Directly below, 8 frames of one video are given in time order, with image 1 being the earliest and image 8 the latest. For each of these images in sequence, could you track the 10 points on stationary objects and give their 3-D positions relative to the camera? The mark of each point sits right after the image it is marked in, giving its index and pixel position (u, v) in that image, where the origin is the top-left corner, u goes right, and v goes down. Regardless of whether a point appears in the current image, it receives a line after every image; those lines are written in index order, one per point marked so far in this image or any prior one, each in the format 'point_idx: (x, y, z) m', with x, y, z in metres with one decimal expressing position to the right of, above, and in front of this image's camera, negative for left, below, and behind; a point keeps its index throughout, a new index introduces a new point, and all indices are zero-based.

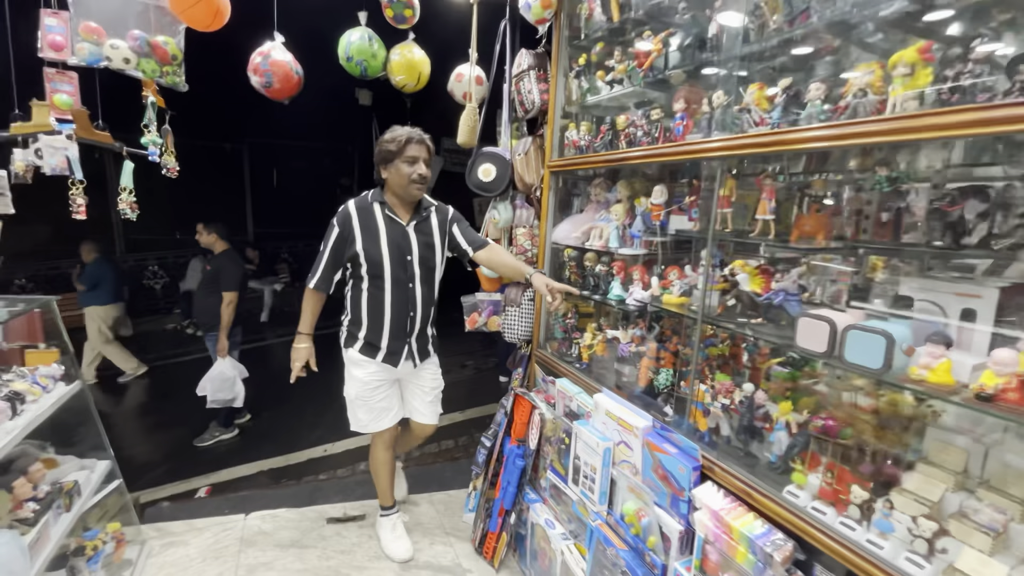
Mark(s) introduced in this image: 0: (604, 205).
0: (+0.5, +0.5, +2.6) m
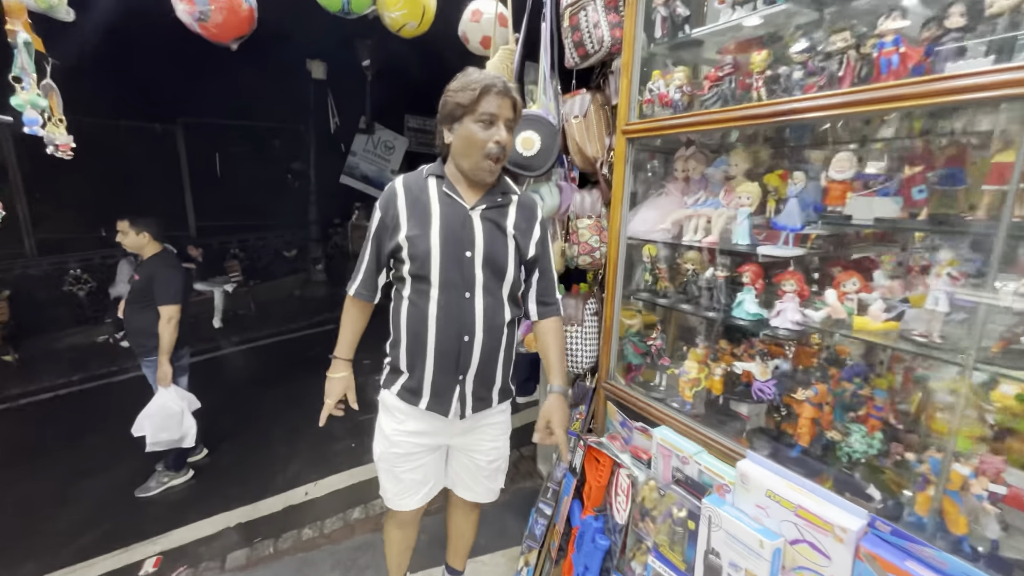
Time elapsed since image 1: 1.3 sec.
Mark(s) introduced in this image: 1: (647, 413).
0: (+0.8, +0.4, +1.9) m
1: (+0.5, -0.5, +1.9) m
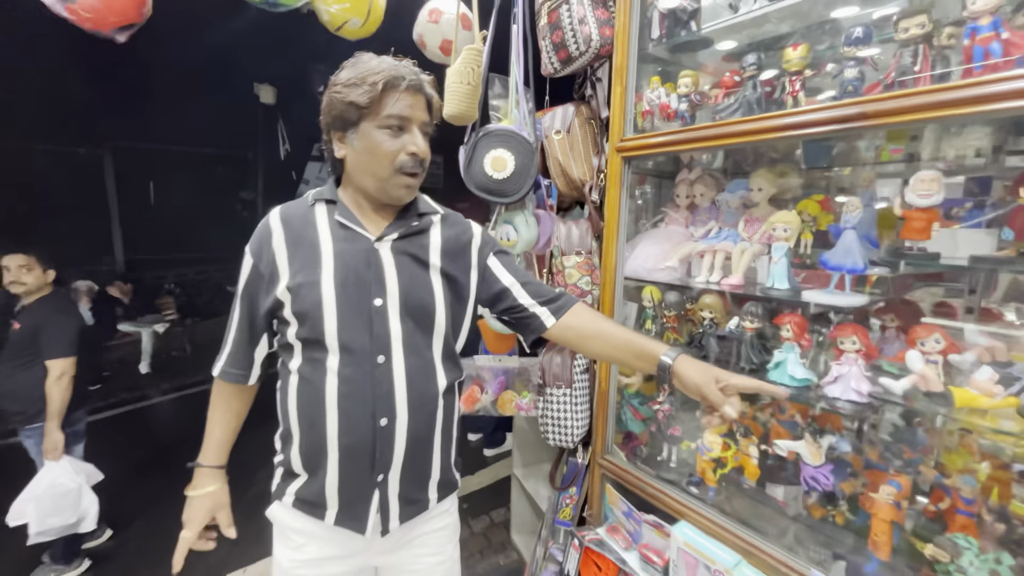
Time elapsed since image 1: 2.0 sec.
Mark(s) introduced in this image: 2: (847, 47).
0: (+0.7, +0.3, +1.5) m
1: (+0.4, -0.7, +1.5) m
2: (+0.8, +0.6, +1.1) m
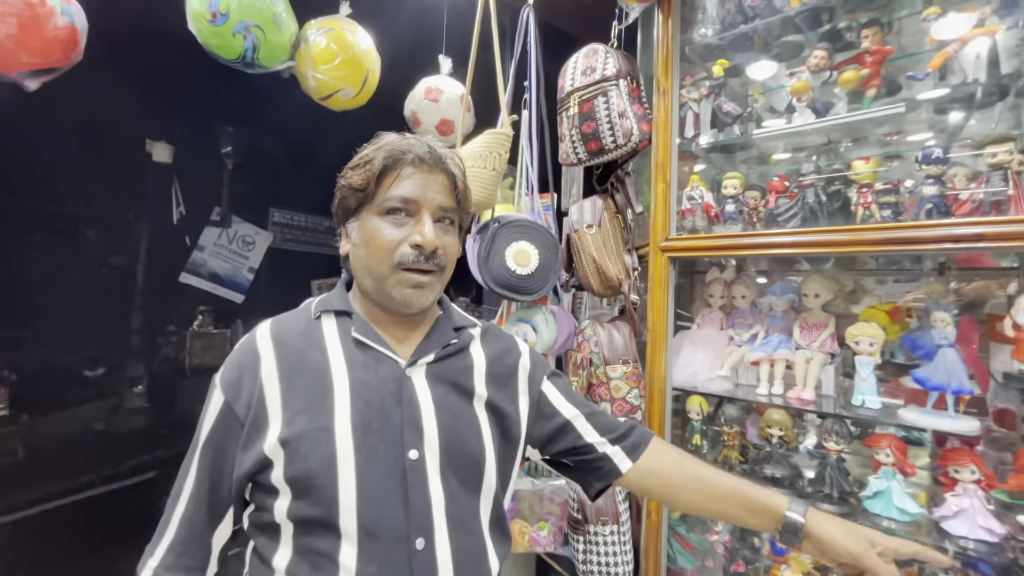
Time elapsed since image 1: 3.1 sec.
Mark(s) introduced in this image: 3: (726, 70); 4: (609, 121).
0: (+0.8, -0.1, +1.5) m
1: (+0.6, -1.0, +1.2) m
2: (+1.0, +0.3, +1.1) m
3: (+0.7, +0.7, +1.5) m
4: (+0.3, +0.5, +1.4) m
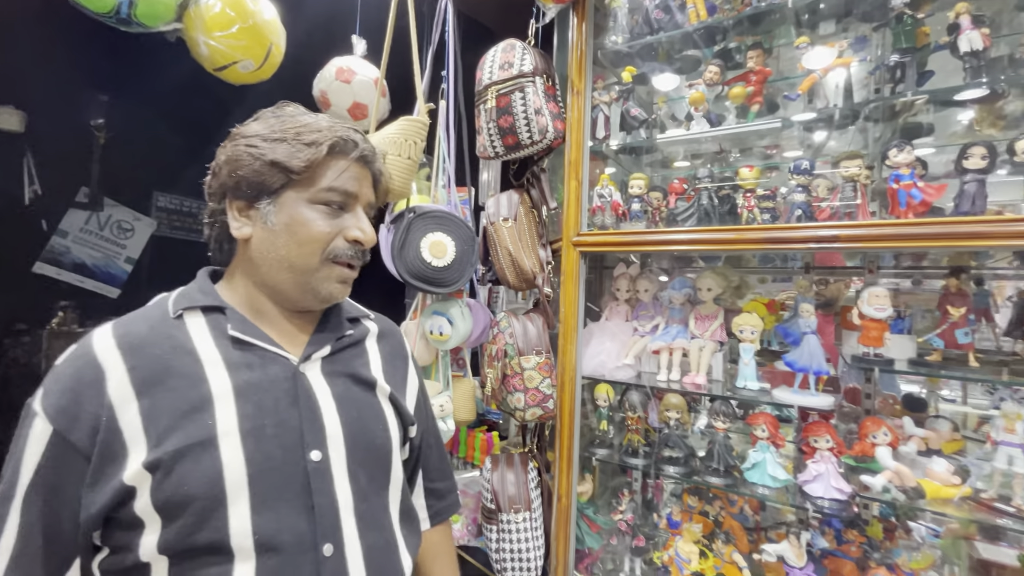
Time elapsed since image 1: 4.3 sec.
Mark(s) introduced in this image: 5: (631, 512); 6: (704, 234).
0: (+0.5, -0.1, +1.6) m
1: (+0.3, -1.0, +1.3) m
2: (+0.8, +0.3, +1.3) m
3: (+0.4, +0.7, +1.6) m
4: (0.0, +0.5, +1.5) m
5: (+0.4, -0.7, +1.5) m
6: (+0.5, +0.2, +1.3) m
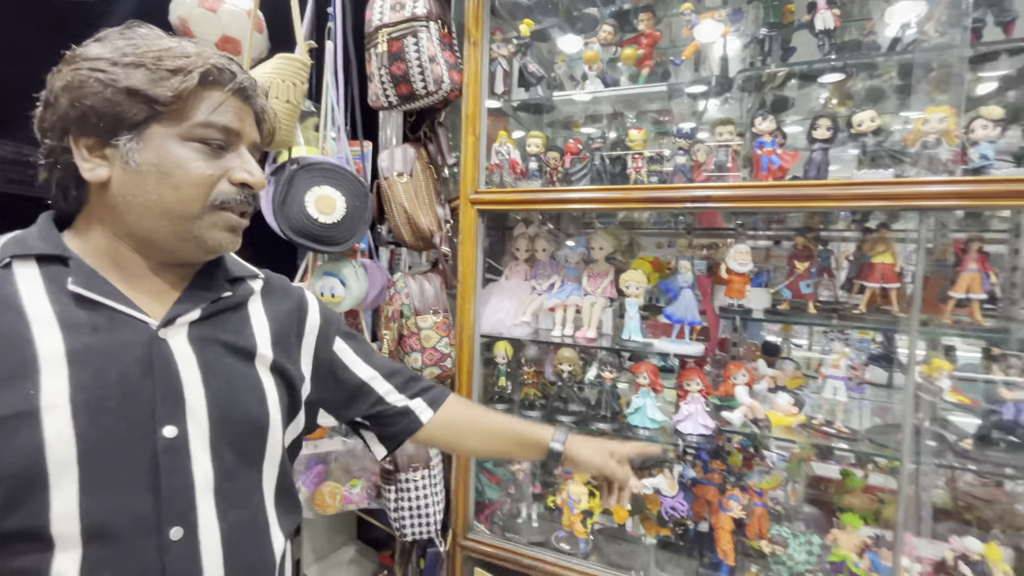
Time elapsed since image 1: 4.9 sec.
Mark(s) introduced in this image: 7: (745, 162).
0: (+0.1, +0.1, +1.6) m
1: (0.0, -0.9, +1.4) m
2: (+0.5, +0.4, +1.4) m
3: (+0.1, +0.9, +1.6) m
4: (-0.3, +0.7, +1.4) m
5: (+0.1, -0.6, +1.6) m
6: (+0.2, +0.3, +1.3) m
7: (+0.7, +0.4, +1.3) m
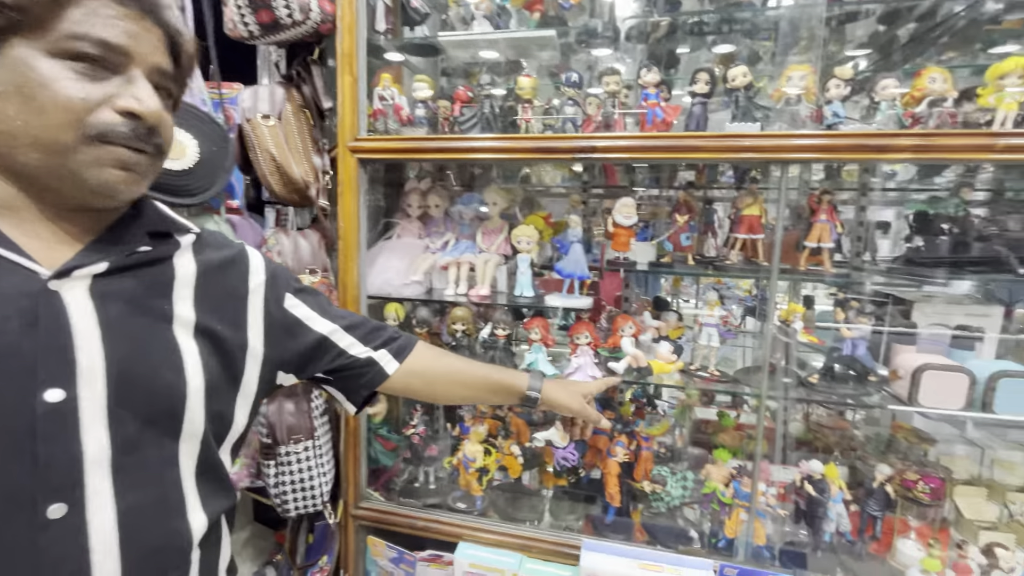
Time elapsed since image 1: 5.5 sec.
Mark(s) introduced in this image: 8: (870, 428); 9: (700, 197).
0: (-0.2, +0.2, +1.5) m
1: (-0.3, -0.7, +1.4) m
2: (+0.2, +0.6, +1.3) m
3: (-0.3, +1.0, +1.4) m
4: (-0.6, +0.8, +1.2) m
5: (-0.3, -0.5, +1.5) m
6: (-0.1, +0.4, +1.3) m
7: (+0.3, +0.5, +1.3) m
8: (+1.1, -0.4, +1.3) m
9: (+0.6, +0.3, +1.4) m
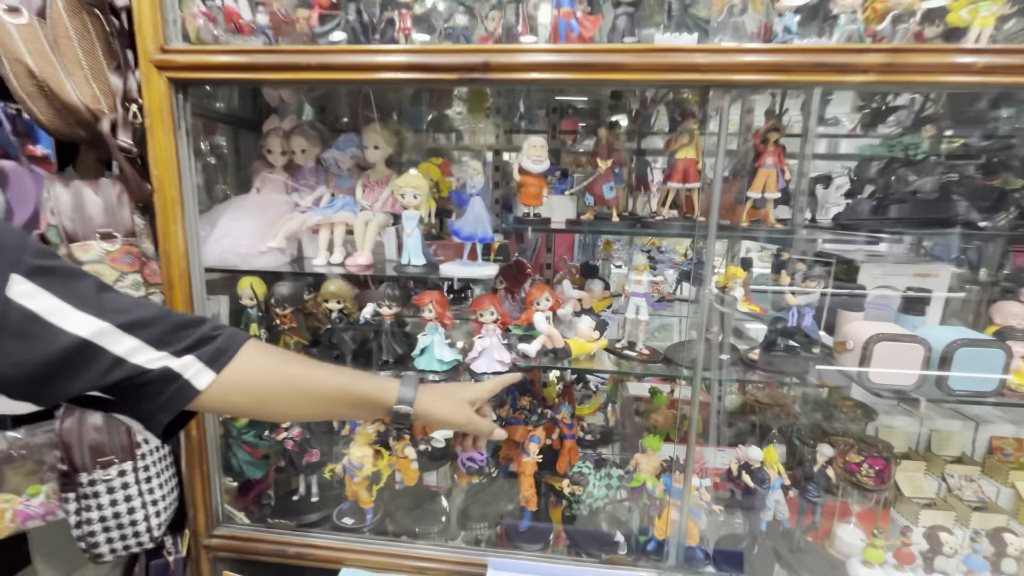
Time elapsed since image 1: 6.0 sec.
0: (-0.5, +0.3, +1.2) m
1: (-0.5, -0.7, +1.1) m
2: (-0.1, +0.7, +1.0) m
3: (-0.6, +1.1, +1.0) m
4: (-0.9, +0.8, +0.8) m
5: (-0.6, -0.4, +1.2) m
6: (-0.3, +0.5, +0.9) m
7: (+0.1, +0.6, +1.0) m
8: (+0.8, -0.3, +1.2) m
9: (+0.3, +0.4, +1.1) m
